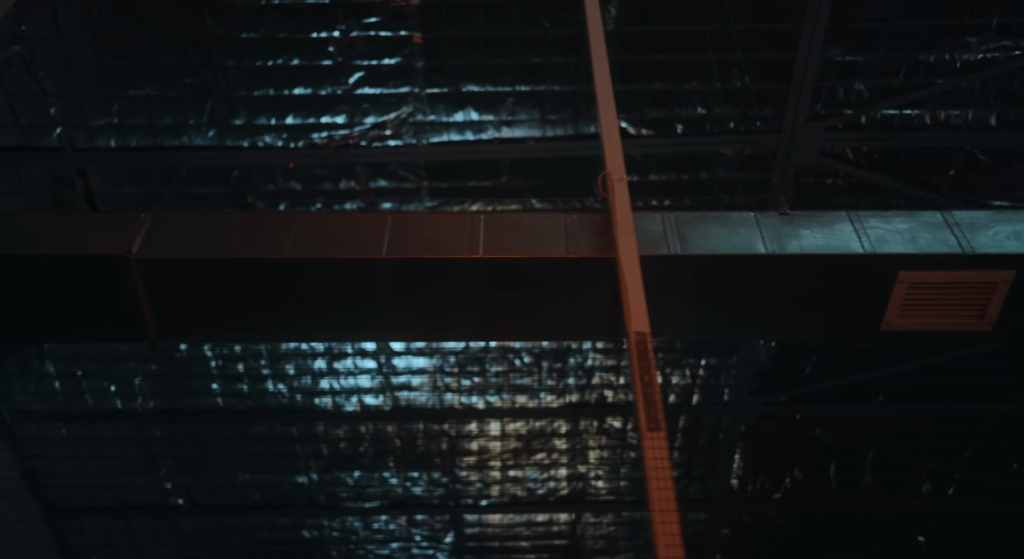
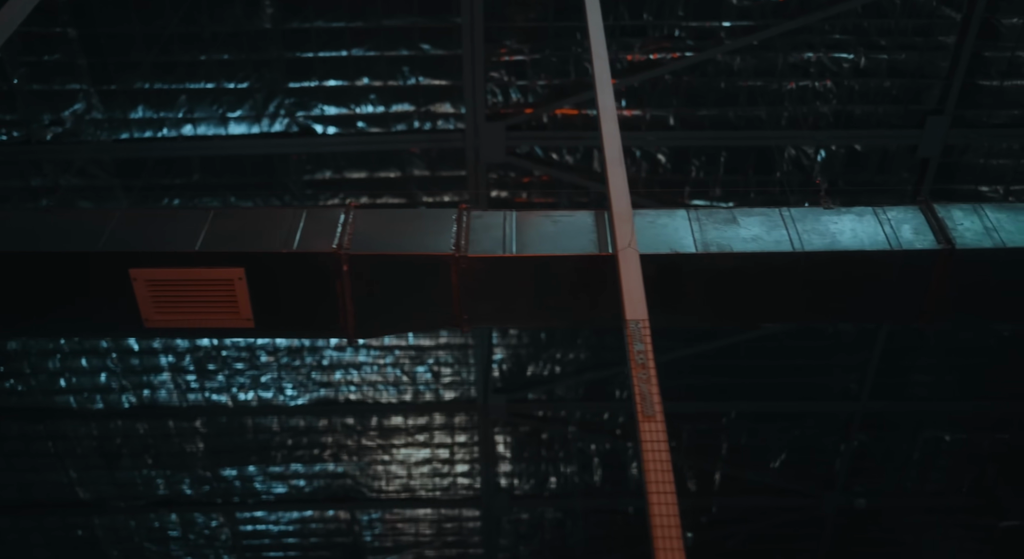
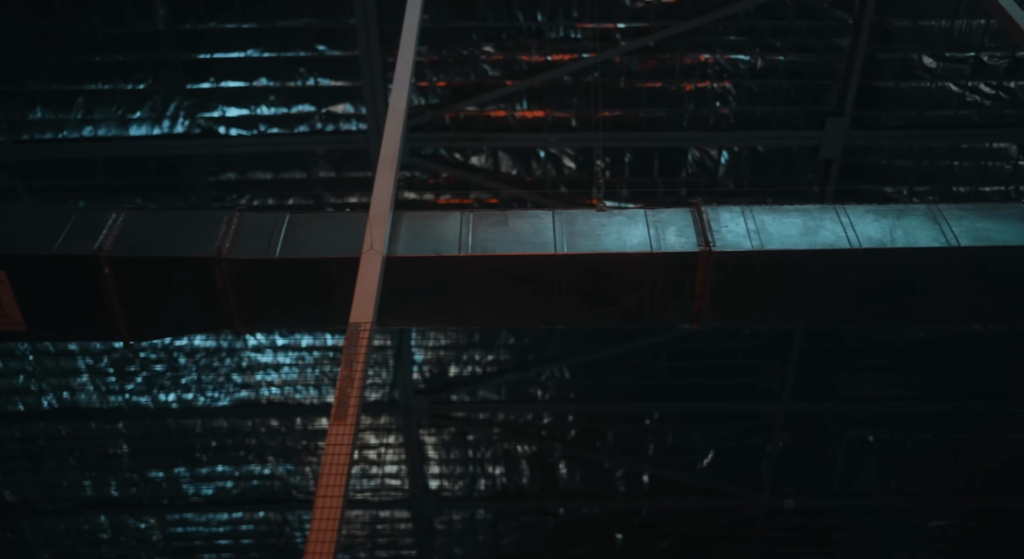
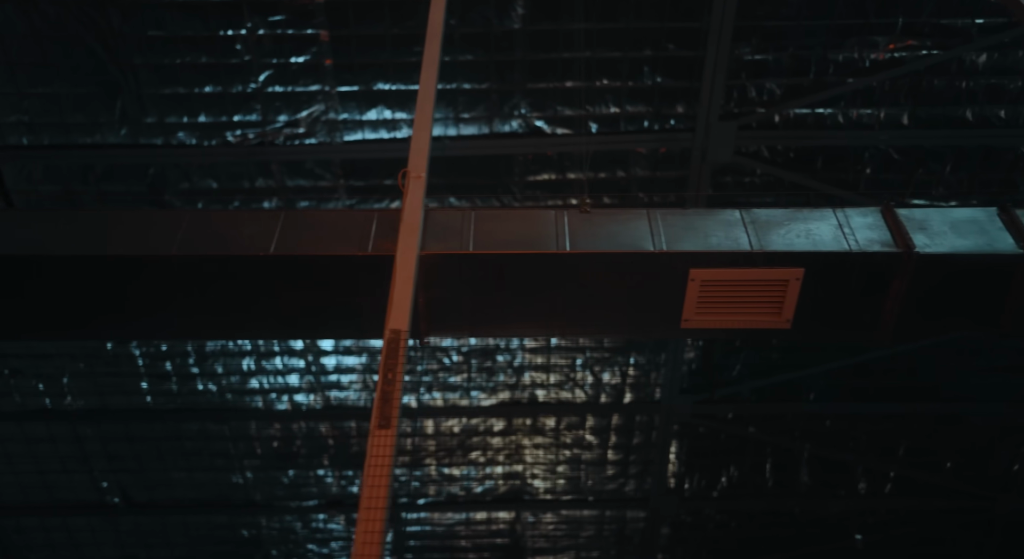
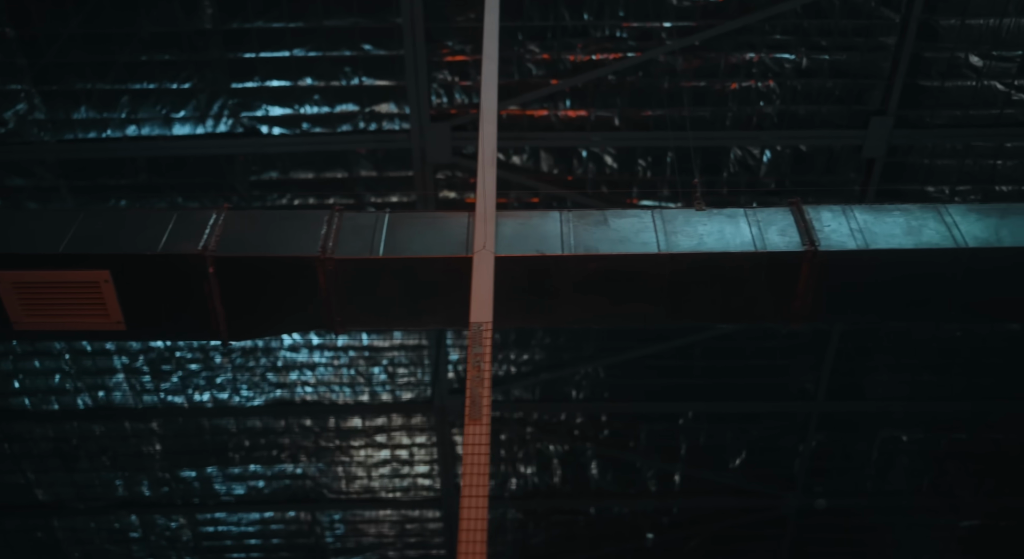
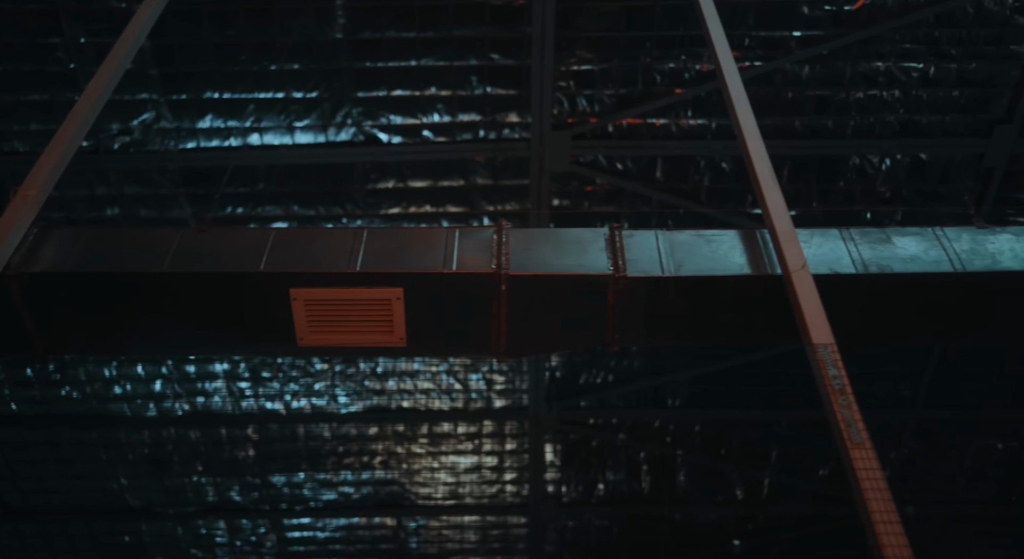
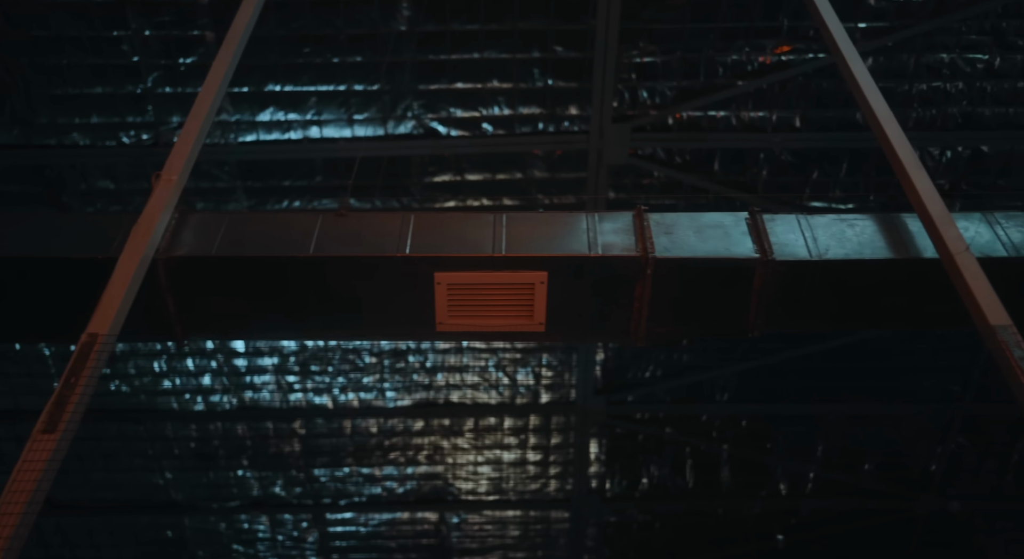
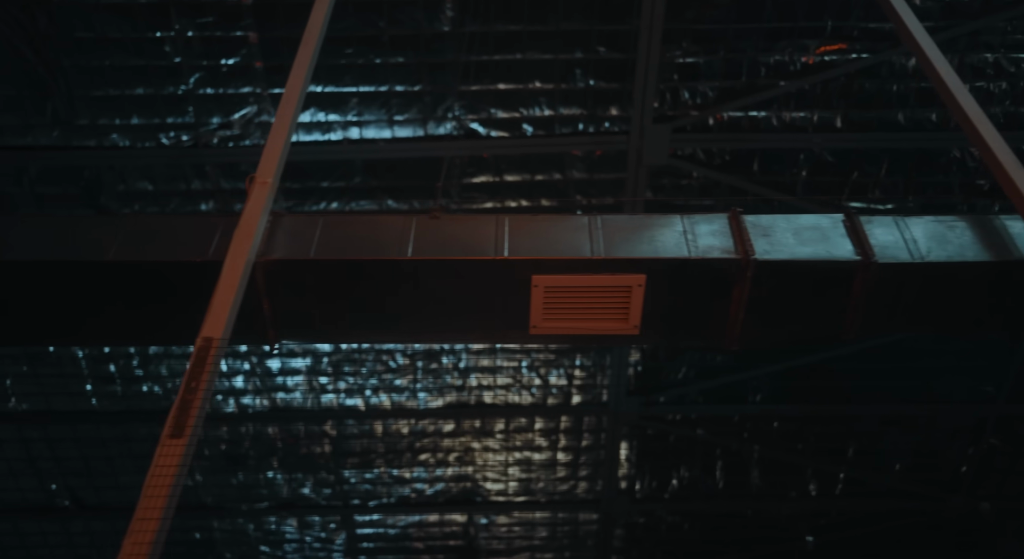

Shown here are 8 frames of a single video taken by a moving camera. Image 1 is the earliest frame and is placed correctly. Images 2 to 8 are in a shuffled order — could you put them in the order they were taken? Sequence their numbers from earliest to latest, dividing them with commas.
4, 8, 7, 6, 2, 5, 3
